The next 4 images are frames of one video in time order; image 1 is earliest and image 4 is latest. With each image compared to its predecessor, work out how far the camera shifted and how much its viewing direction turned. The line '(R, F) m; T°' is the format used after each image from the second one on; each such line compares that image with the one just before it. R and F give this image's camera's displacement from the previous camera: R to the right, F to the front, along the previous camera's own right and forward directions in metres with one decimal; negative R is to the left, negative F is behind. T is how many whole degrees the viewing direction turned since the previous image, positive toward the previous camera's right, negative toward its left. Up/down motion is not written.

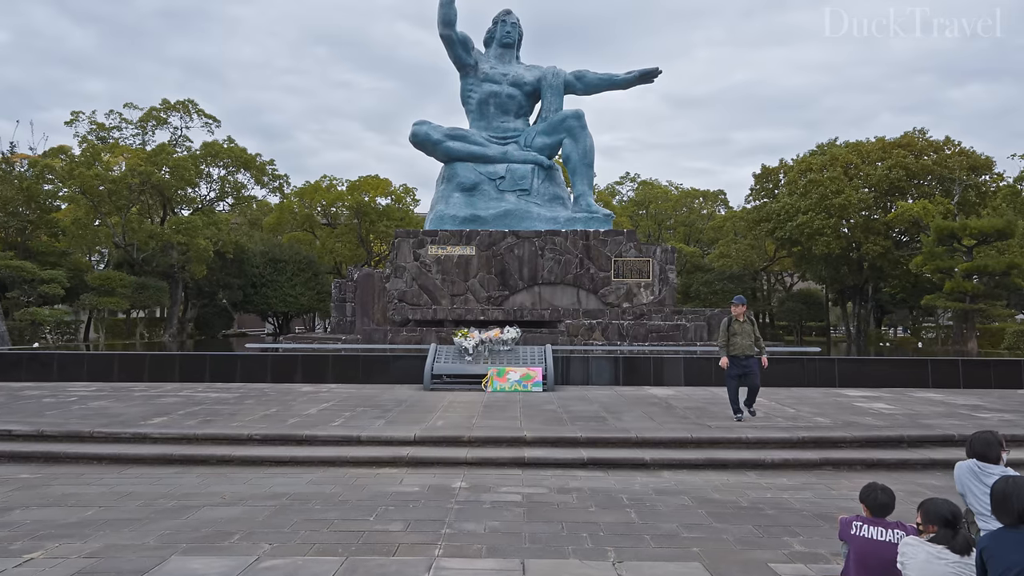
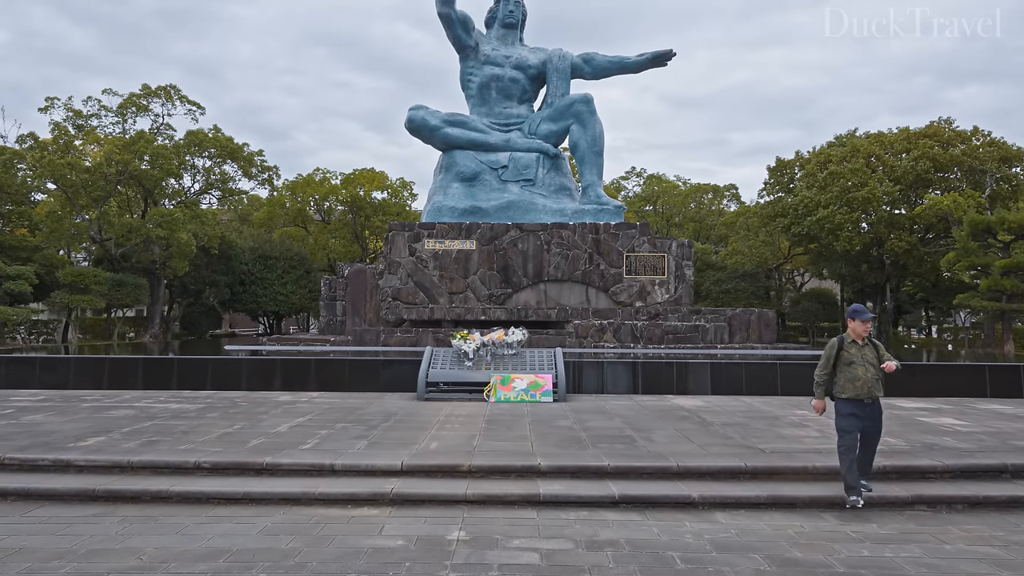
(-0.1, +1.1) m; 0°
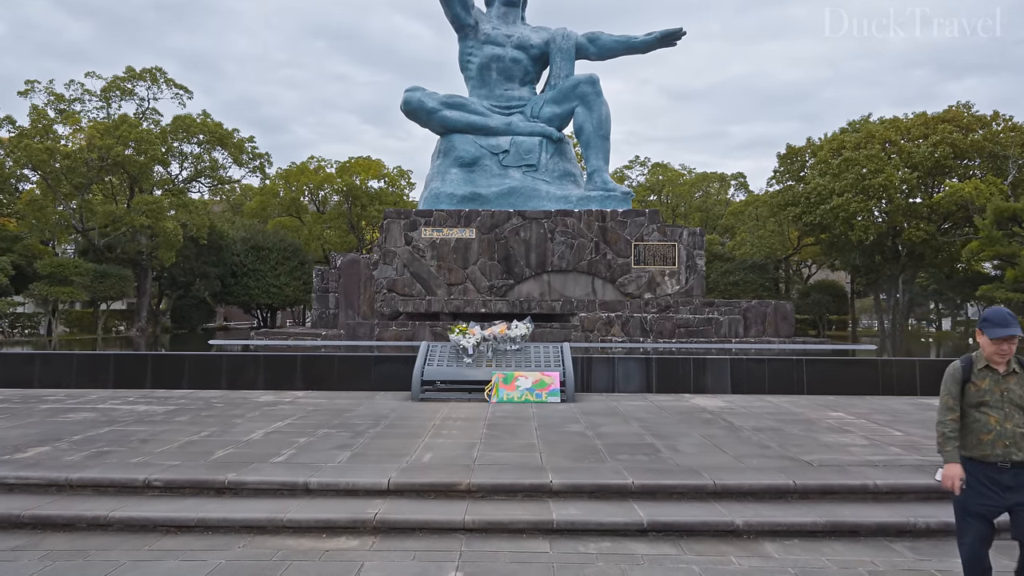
(0.0, +0.7) m; 0°
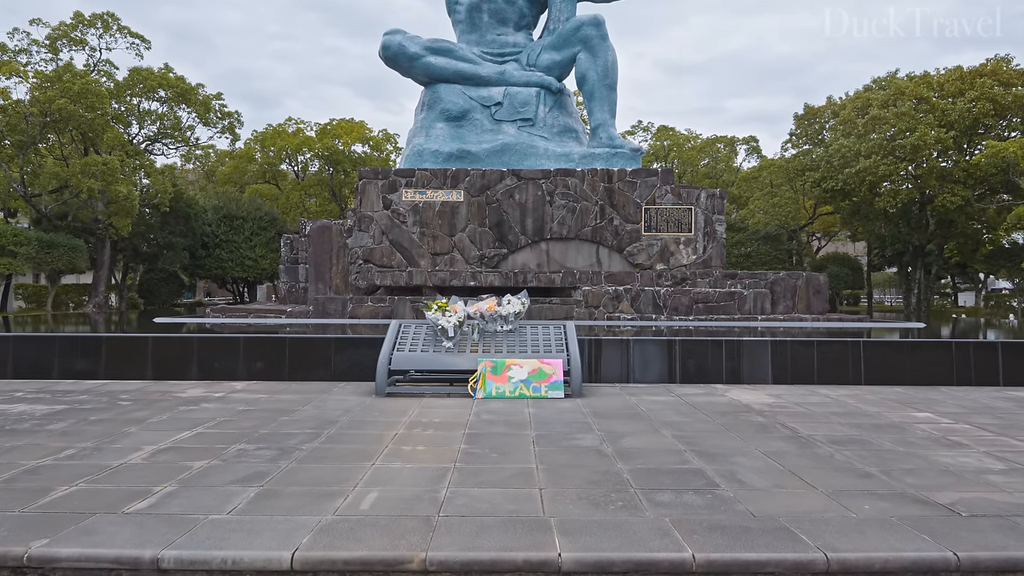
(0.0, +1.6) m; 0°
